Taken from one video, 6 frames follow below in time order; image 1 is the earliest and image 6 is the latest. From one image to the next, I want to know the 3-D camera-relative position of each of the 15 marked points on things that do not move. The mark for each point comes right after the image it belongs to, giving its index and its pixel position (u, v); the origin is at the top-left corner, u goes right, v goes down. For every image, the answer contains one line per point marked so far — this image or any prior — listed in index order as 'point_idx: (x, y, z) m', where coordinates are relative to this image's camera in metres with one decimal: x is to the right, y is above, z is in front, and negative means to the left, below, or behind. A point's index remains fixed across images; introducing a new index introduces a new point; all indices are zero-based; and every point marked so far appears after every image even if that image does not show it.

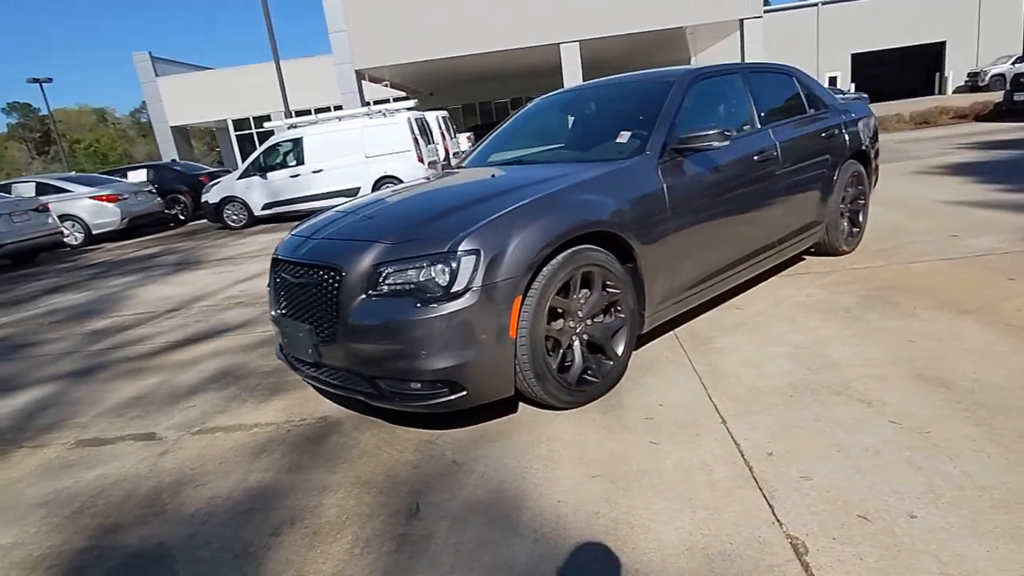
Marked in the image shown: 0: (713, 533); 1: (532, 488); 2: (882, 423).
0: (+0.7, -0.8, +2.1) m
1: (+0.1, -0.8, +2.5) m
2: (+1.6, -0.6, +2.6) m
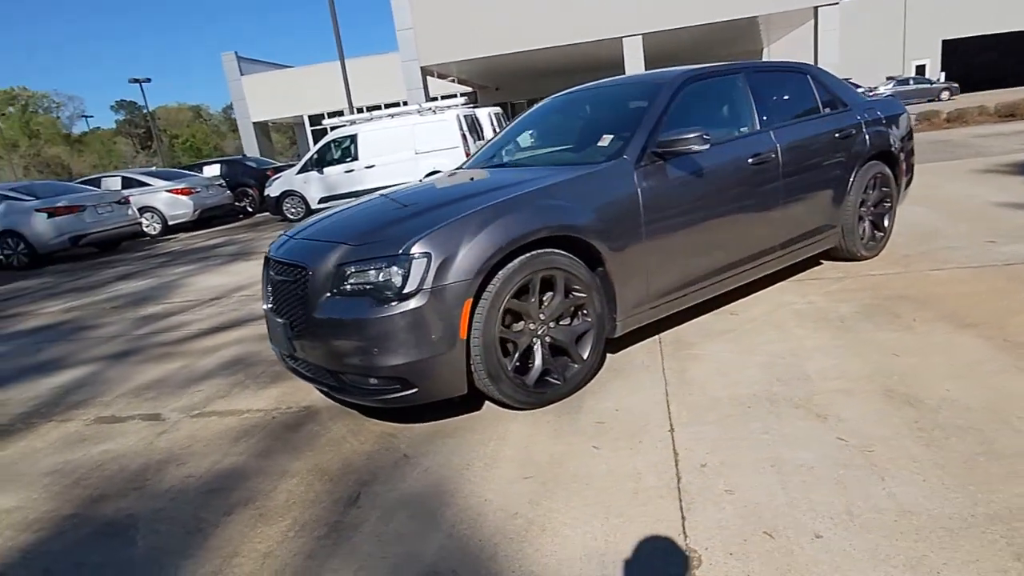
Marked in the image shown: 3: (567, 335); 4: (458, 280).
0: (+0.4, -0.9, +2.2) m
1: (-0.2, -0.8, +2.6) m
2: (+1.3, -0.6, +2.6) m
3: (+0.3, -0.2, +3.3) m
4: (-0.3, 0.0, +2.9) m
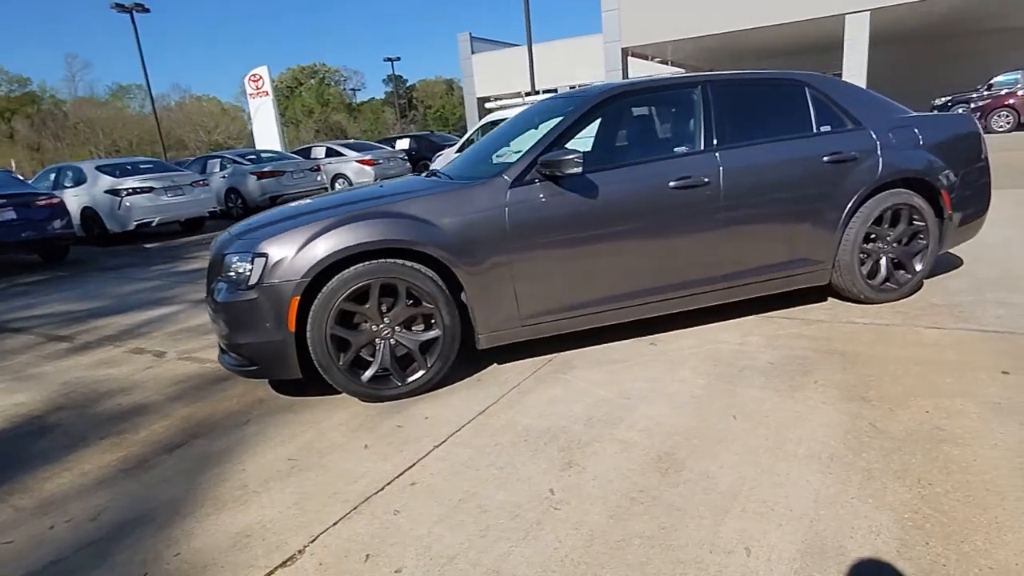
0: (-0.9, -0.9, +2.5) m
1: (-1.3, -0.8, +3.1) m
2: (+0.1, -0.8, +2.5) m
3: (-0.6, -0.3, +3.5) m
4: (-1.2, 0.0, +3.3) m
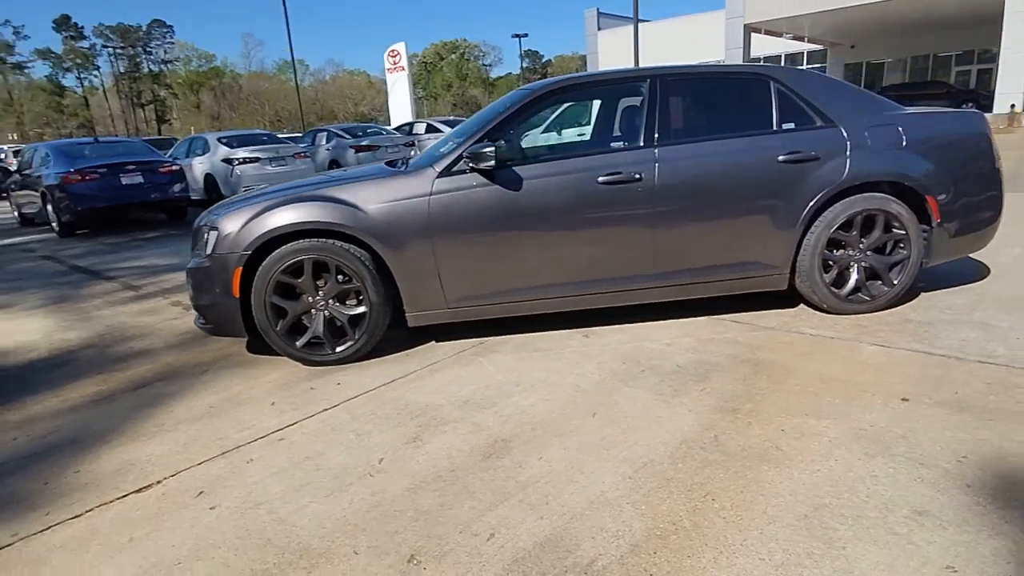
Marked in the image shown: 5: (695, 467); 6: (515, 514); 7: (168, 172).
0: (-1.7, -0.8, +2.9) m
1: (-1.9, -0.6, +3.6) m
2: (-0.6, -0.7, +2.8) m
3: (-1.0, -0.2, +3.8) m
4: (-1.7, +0.2, +3.7) m
5: (+0.7, -0.7, +2.5) m
6: (0.0, -0.8, +2.3) m
7: (-6.6, +2.2, +12.0) m
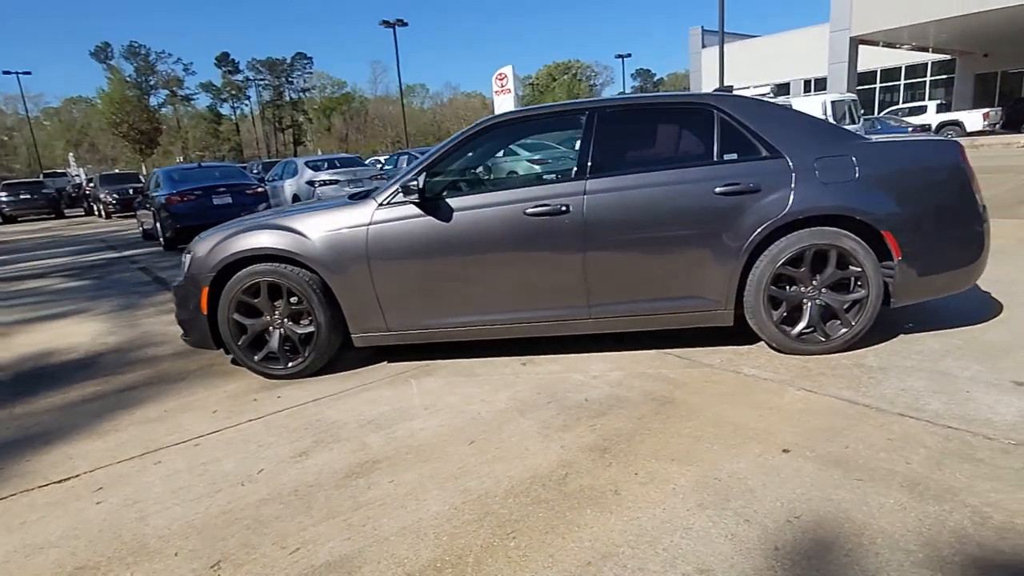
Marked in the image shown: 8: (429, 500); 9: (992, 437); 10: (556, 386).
0: (-2.2, -0.9, +3.3) m
1: (-2.3, -0.7, +4.0) m
2: (-1.3, -0.9, +3.0) m
3: (-1.4, -0.3, +4.1) m
4: (-2.1, +0.1, +4.2) m
5: (0.0, -0.9, +2.5) m
6: (-0.7, -0.9, +2.4) m
7: (-5.4, +2.0, +13.2) m
8: (-0.3, -0.9, +2.6) m
9: (+2.0, -0.6, +2.6) m
10: (+0.3, -0.6, +3.6) m
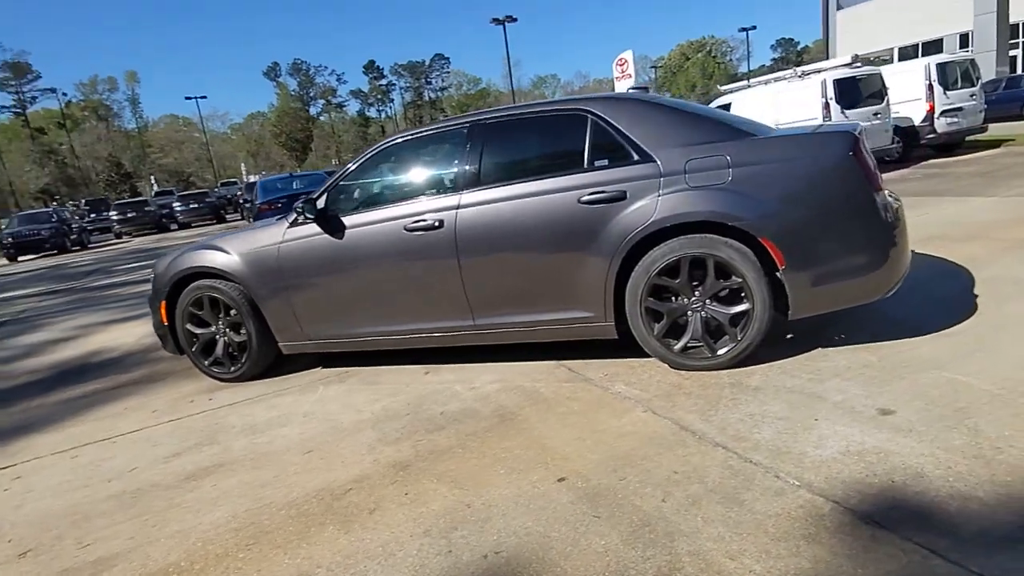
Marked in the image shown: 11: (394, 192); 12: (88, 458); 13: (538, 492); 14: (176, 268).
0: (-3.0, -1.0, +3.9) m
1: (-2.9, -0.8, +4.6) m
2: (-2.1, -1.0, +3.4) m
3: (-2.0, -0.4, +4.6) m
4: (-2.7, 0.0, +4.7) m
5: (-0.9, -1.0, +2.6) m
6: (-1.7, -1.1, +2.7) m
7: (-4.0, +2.0, +14.3) m
8: (-1.3, -1.0, +2.8) m
9: (+1.0, -0.7, +2.3) m
10: (-0.5, -0.6, +3.7) m
11: (-0.7, +0.6, +4.0) m
12: (-2.4, -1.0, +3.6) m
13: (+0.1, -0.8, +2.5) m
14: (-2.5, +0.2, +4.6) m
